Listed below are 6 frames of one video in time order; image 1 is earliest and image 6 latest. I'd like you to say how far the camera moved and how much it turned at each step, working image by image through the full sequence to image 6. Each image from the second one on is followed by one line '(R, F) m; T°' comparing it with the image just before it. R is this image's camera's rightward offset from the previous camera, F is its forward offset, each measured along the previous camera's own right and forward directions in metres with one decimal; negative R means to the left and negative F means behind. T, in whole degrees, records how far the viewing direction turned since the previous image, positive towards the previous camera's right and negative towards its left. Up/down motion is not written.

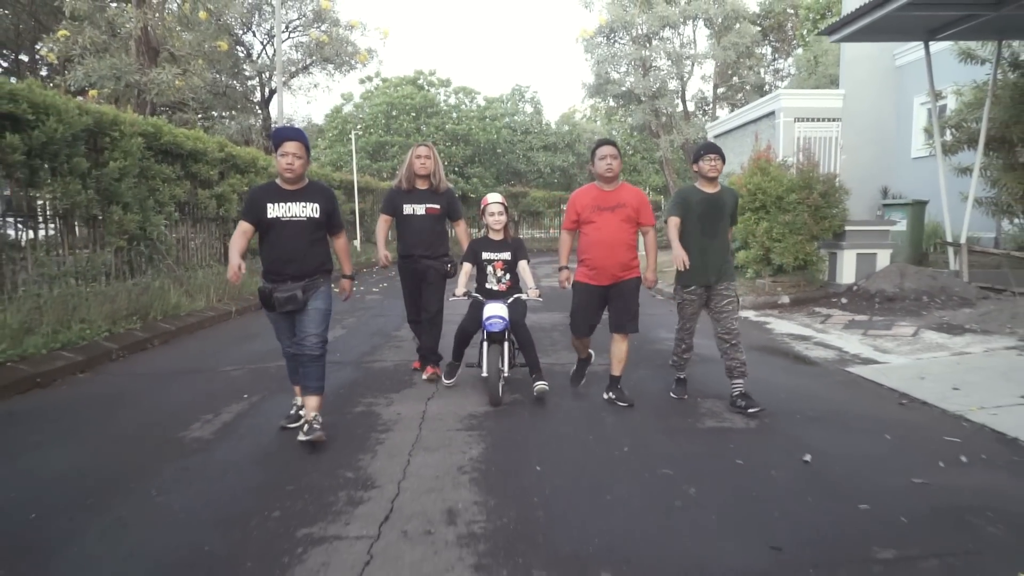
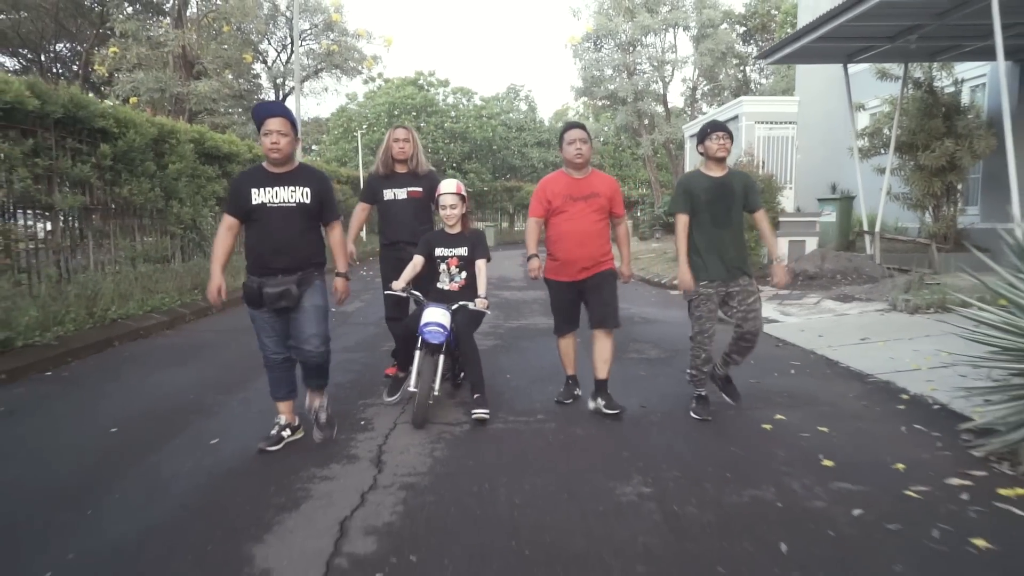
(+0.2, -1.9) m; 0°
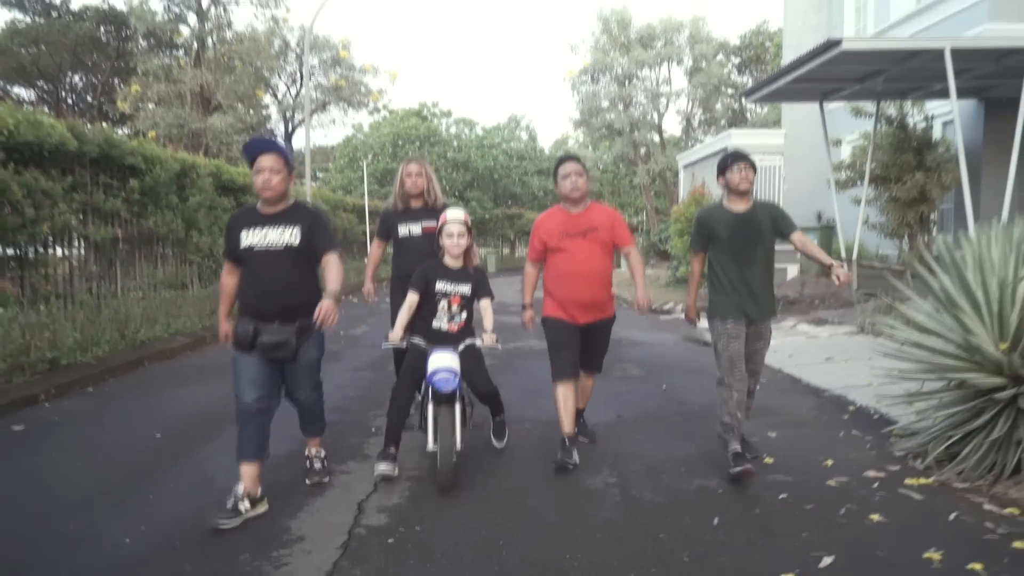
(+0.1, -0.7) m; 0°
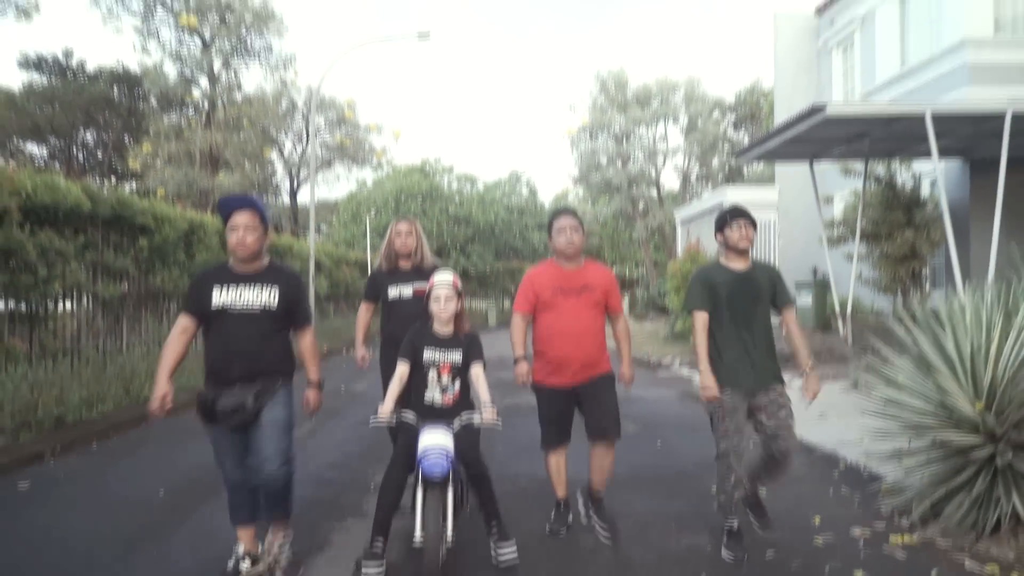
(0.0, -0.2) m; 0°
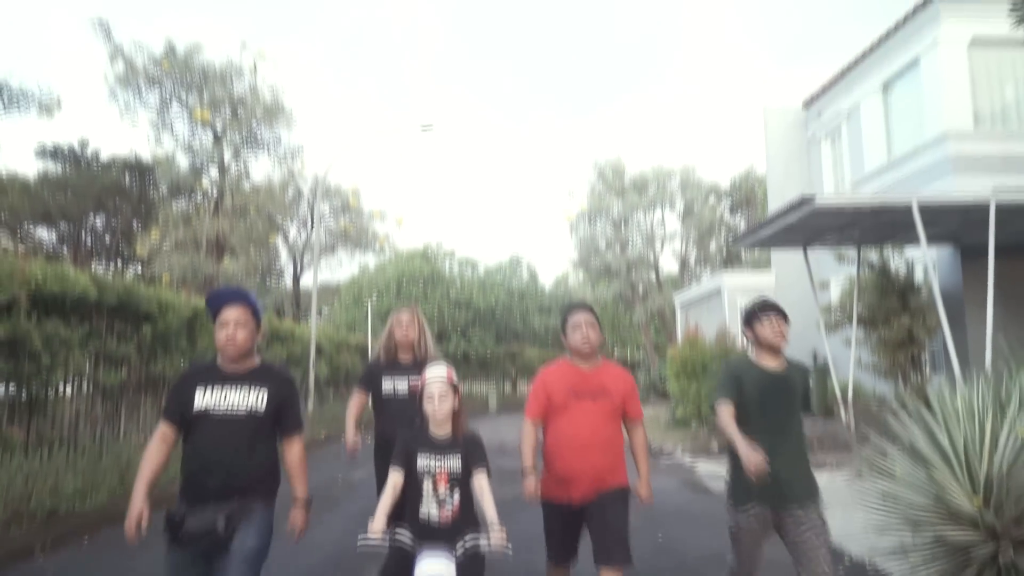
(0.0, -0.1) m; 0°
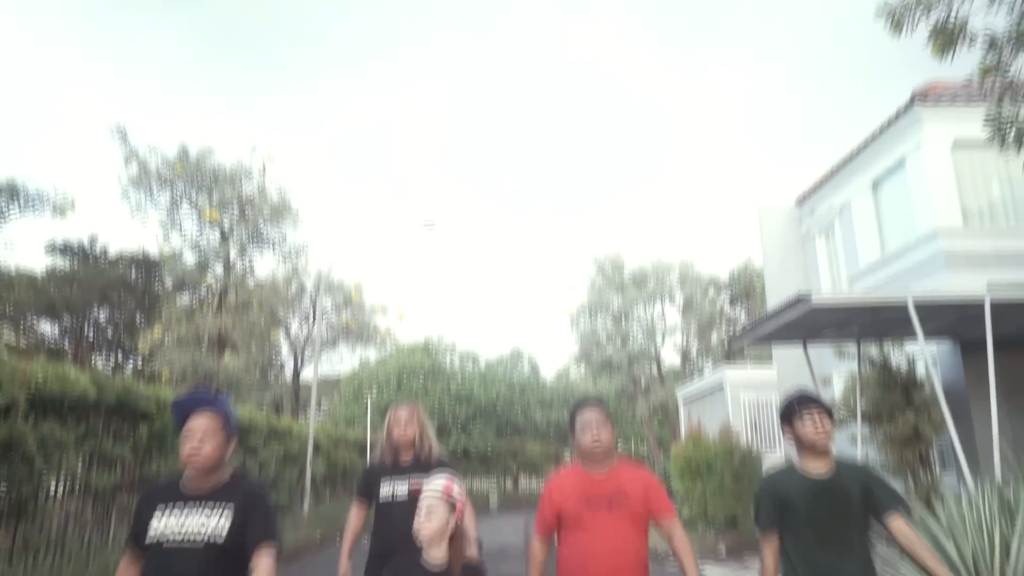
(0.0, -0.1) m; 0°
